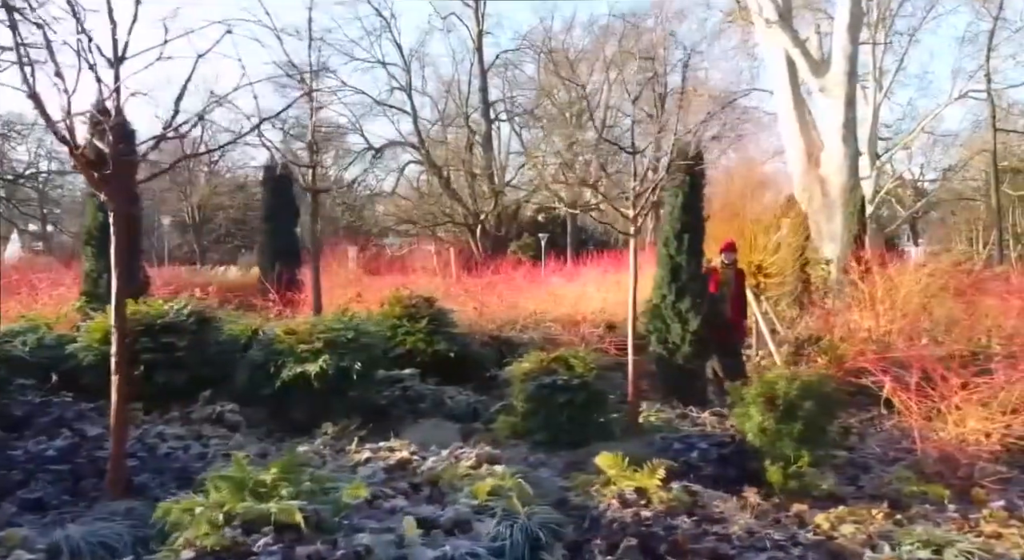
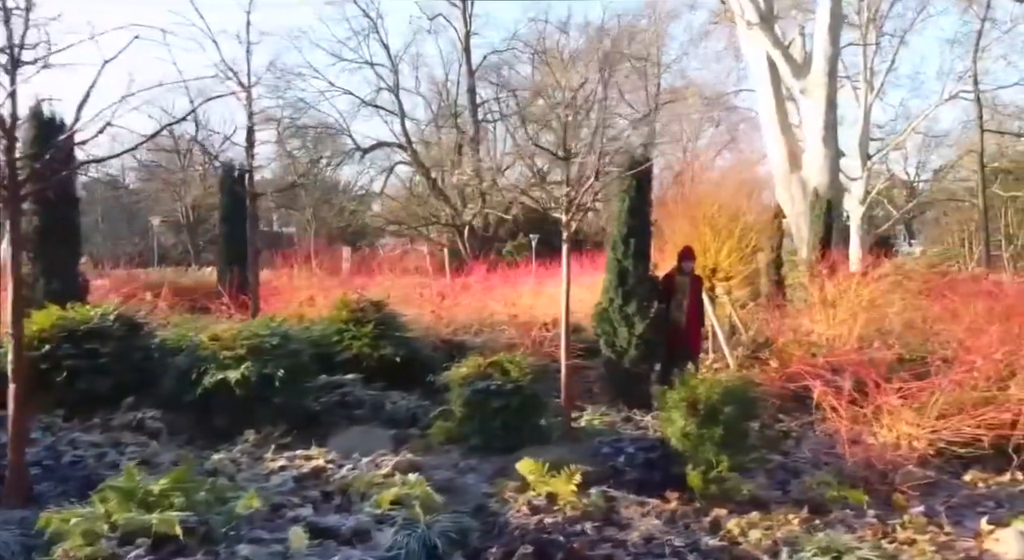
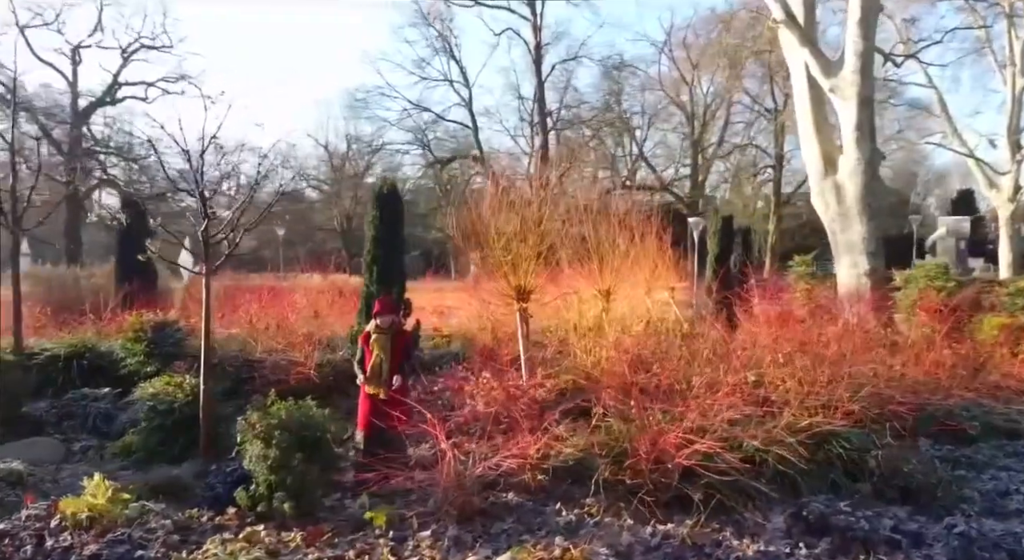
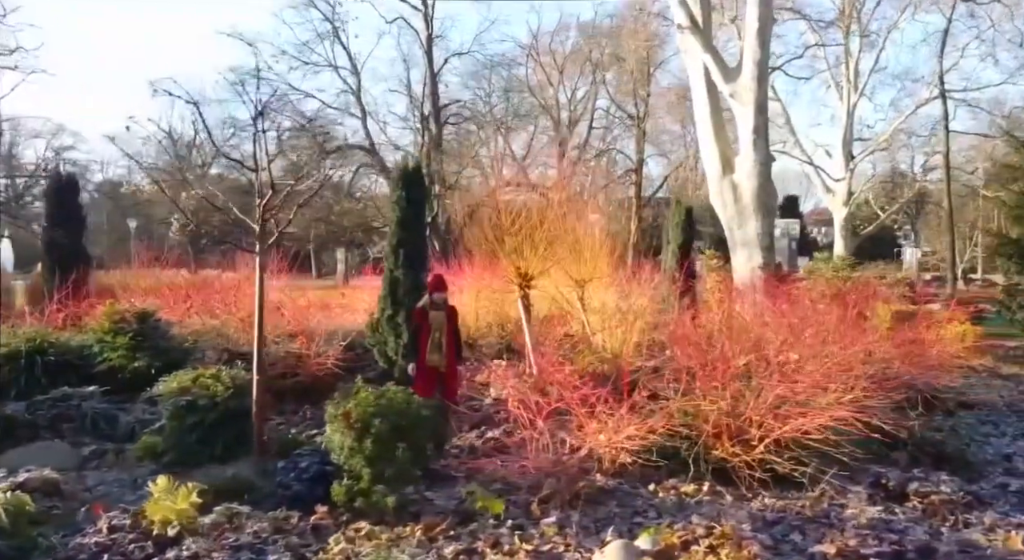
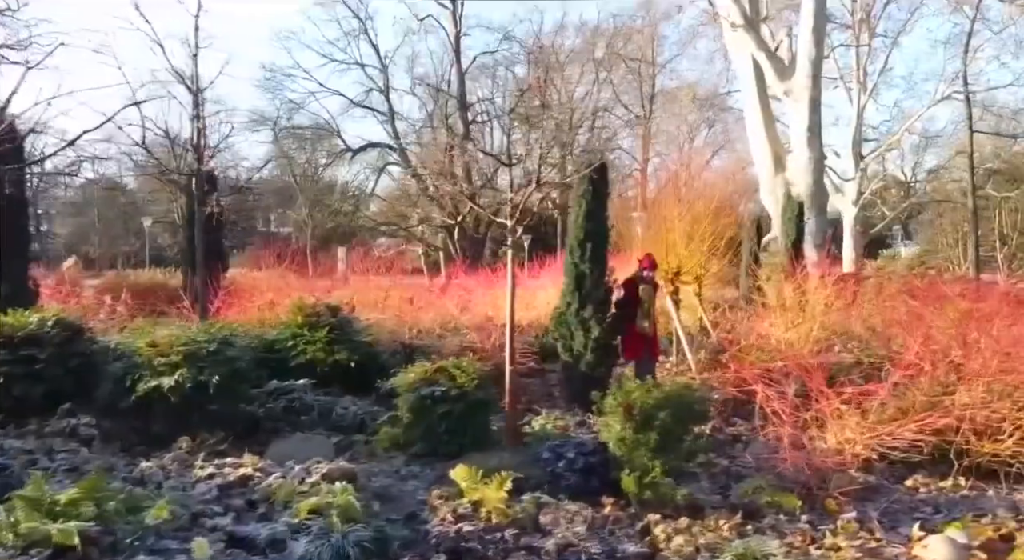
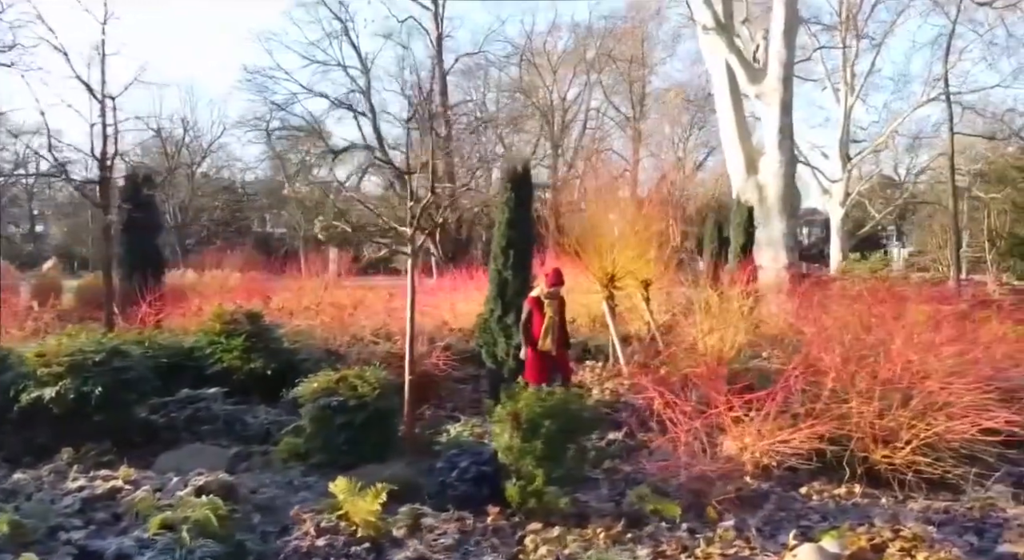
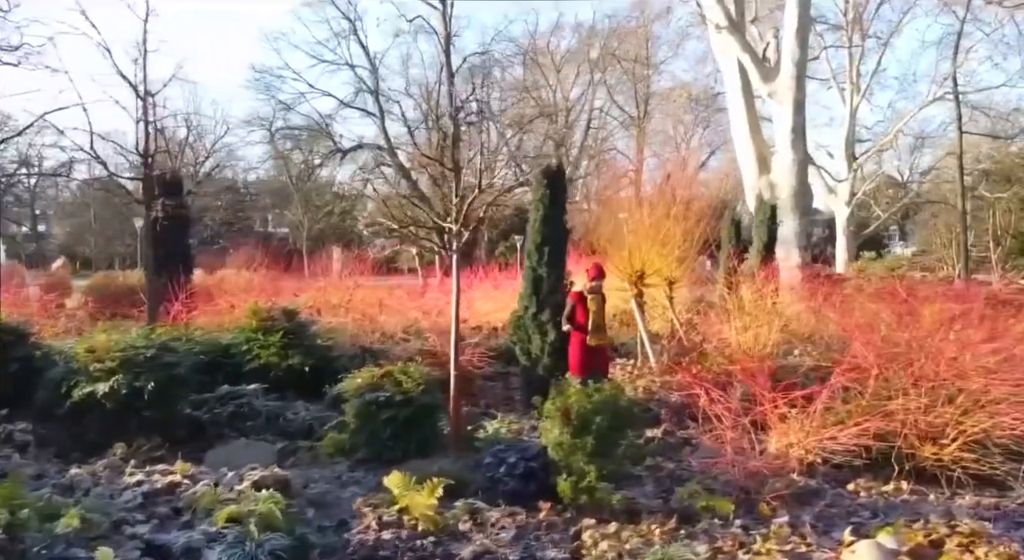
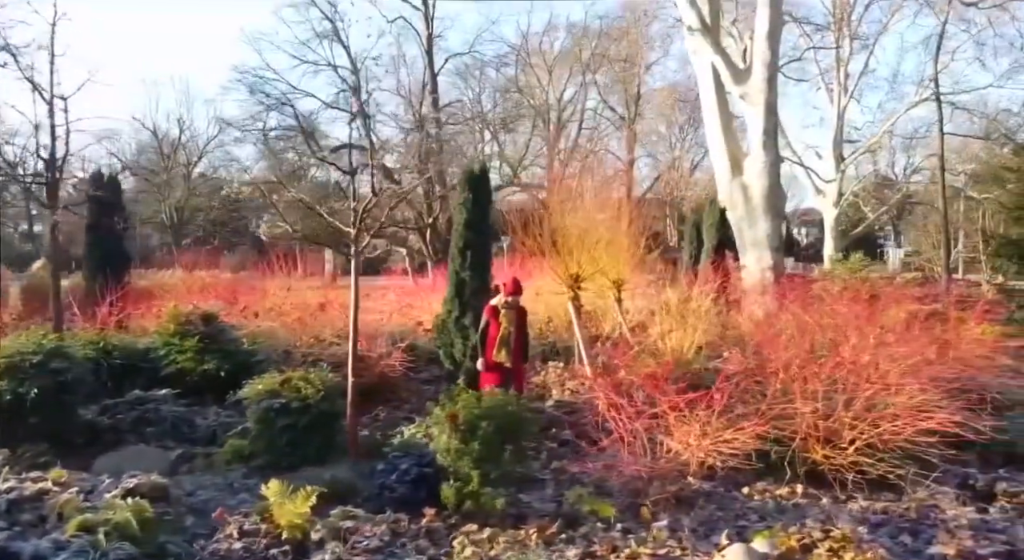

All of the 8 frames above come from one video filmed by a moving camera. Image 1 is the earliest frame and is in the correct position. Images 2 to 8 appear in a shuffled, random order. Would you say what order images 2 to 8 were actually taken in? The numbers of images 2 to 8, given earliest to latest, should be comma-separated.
2, 5, 7, 6, 8, 4, 3
